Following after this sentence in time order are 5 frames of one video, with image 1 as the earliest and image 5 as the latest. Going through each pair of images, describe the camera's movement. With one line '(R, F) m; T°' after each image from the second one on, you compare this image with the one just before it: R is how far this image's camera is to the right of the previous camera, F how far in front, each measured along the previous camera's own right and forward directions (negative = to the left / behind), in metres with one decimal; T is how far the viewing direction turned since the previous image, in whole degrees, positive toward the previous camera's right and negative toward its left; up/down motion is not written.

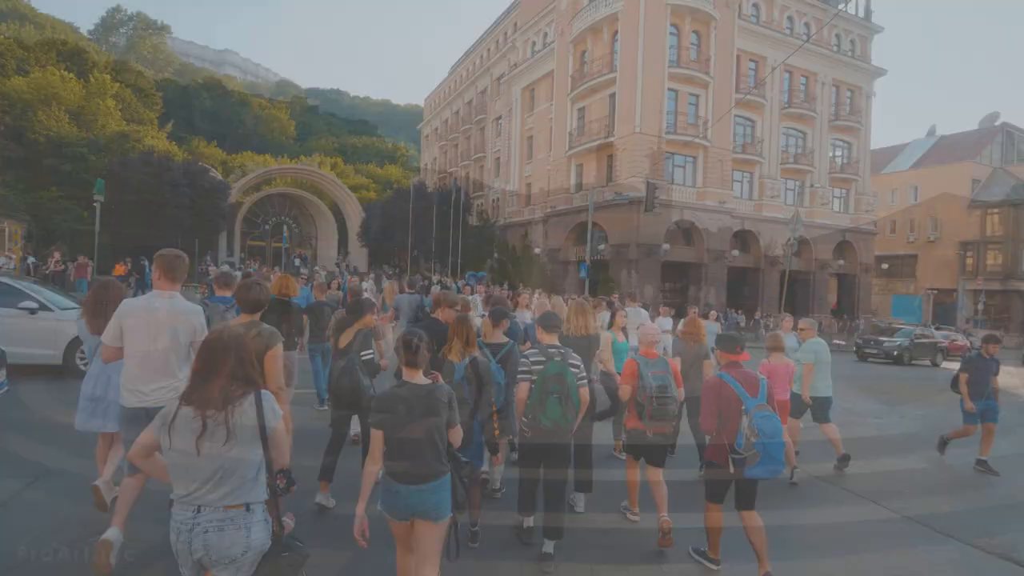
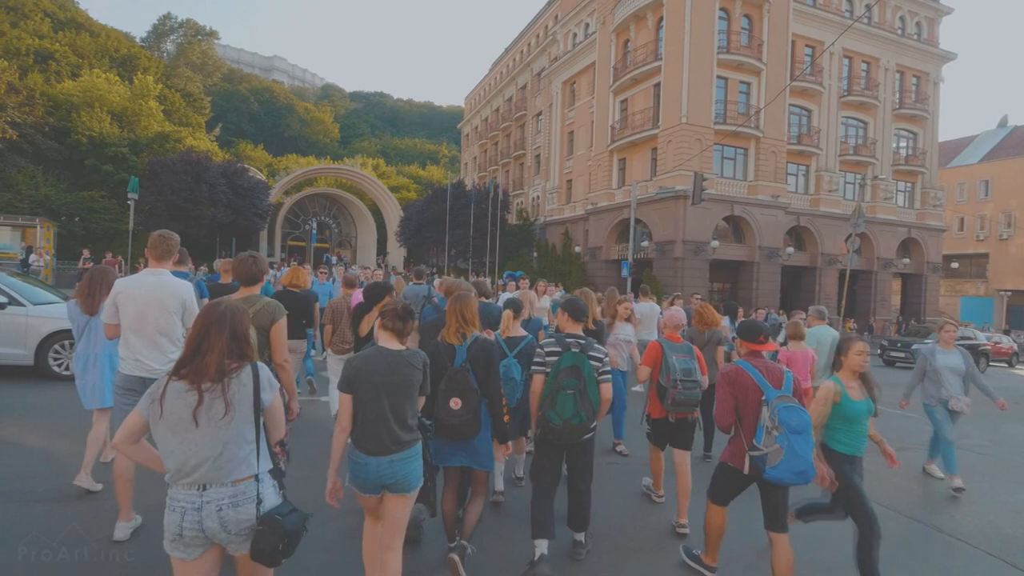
(+0.1, +0.7) m; -4°
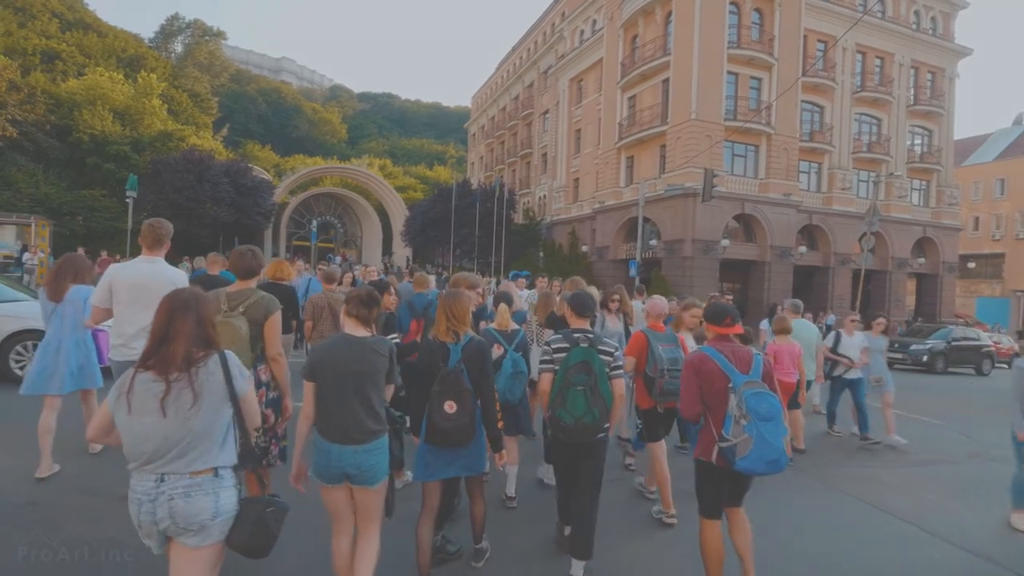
(+0.1, +0.3) m; -1°
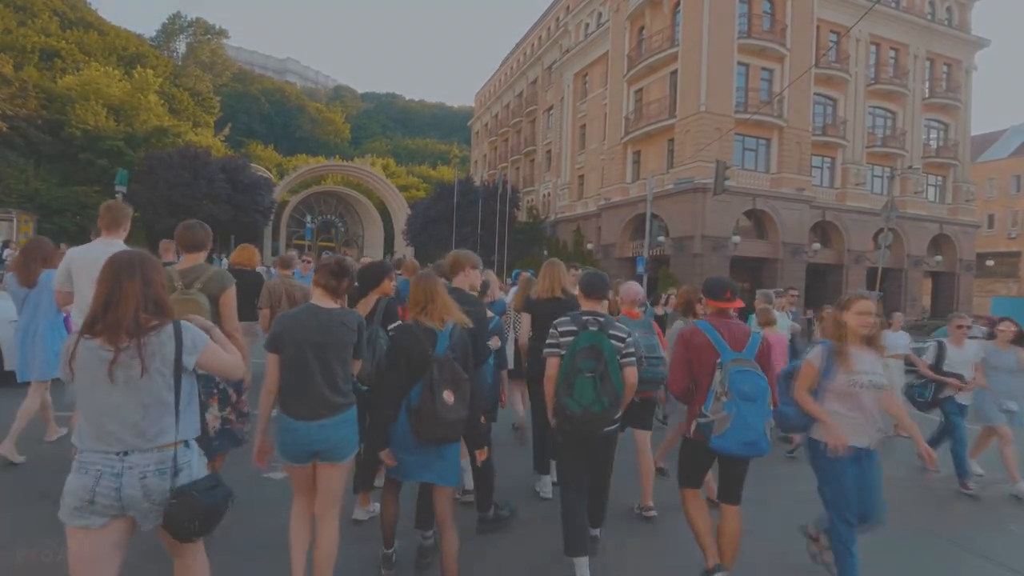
(0.0, +0.5) m; 0°
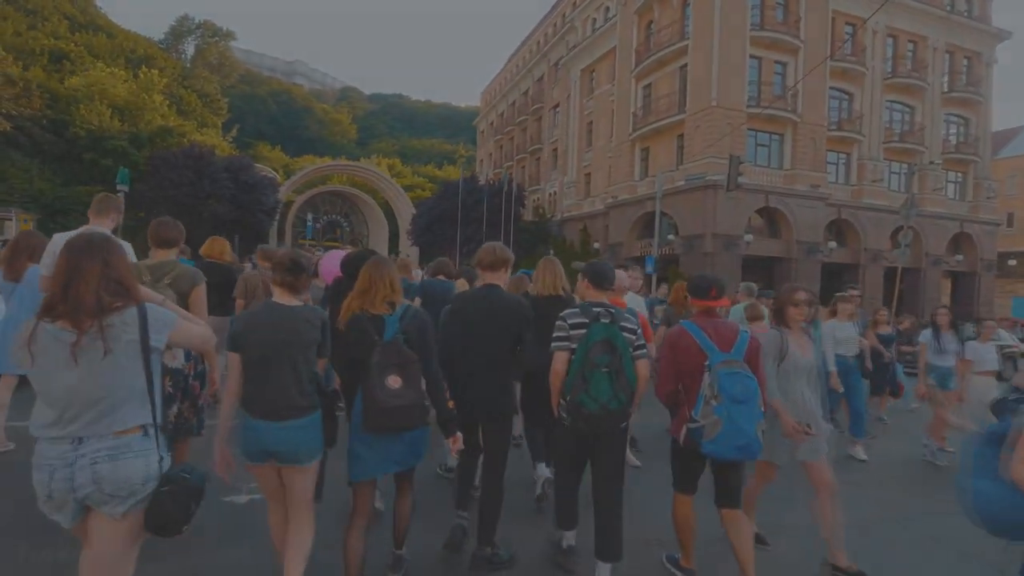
(+0.1, +0.4) m; -1°
